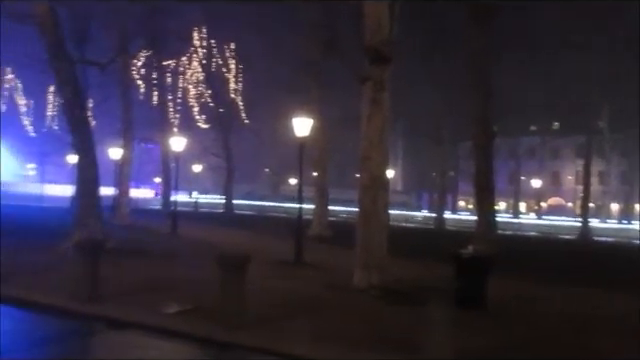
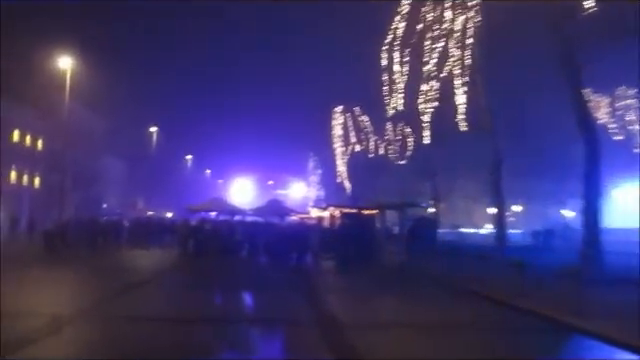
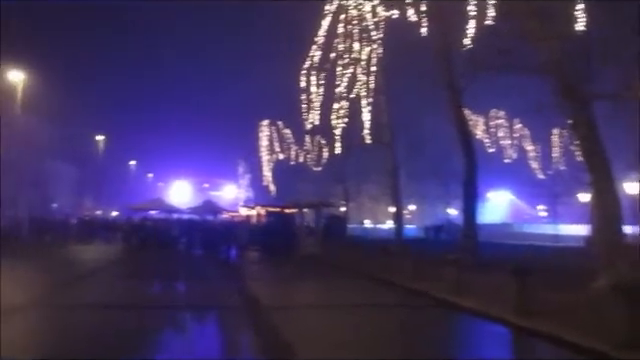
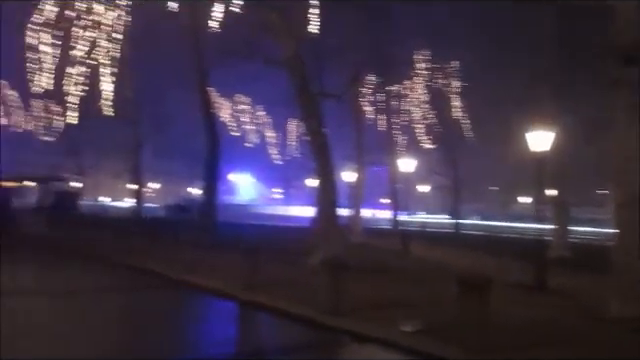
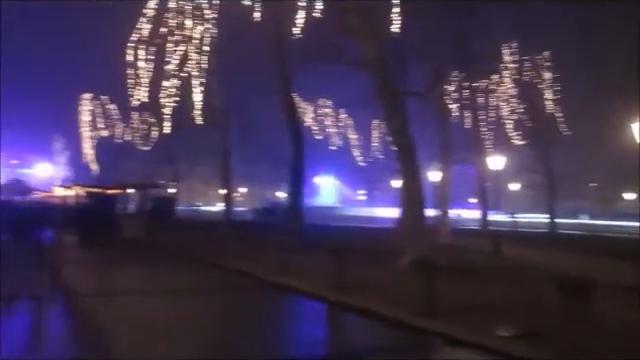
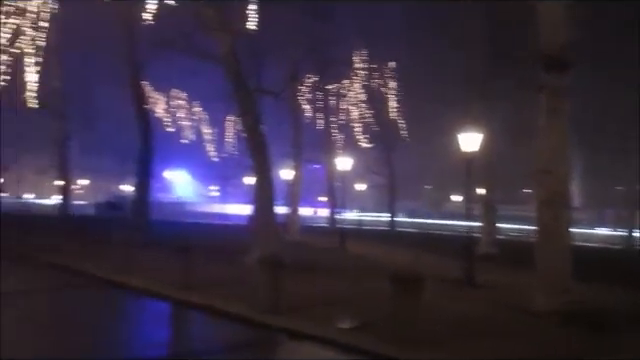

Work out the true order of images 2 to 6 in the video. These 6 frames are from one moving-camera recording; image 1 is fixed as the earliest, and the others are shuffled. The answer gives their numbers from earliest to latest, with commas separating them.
6, 4, 5, 3, 2
